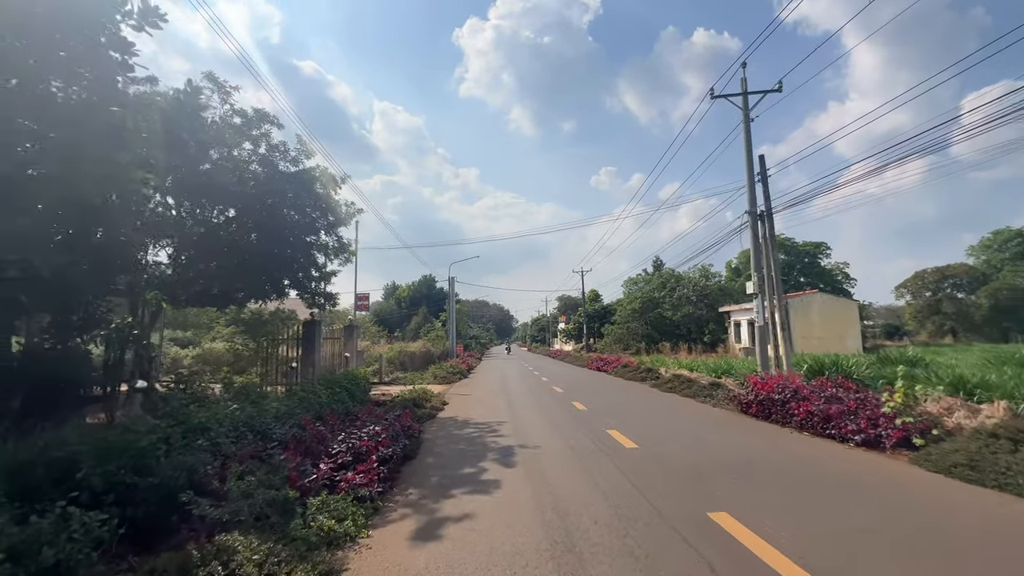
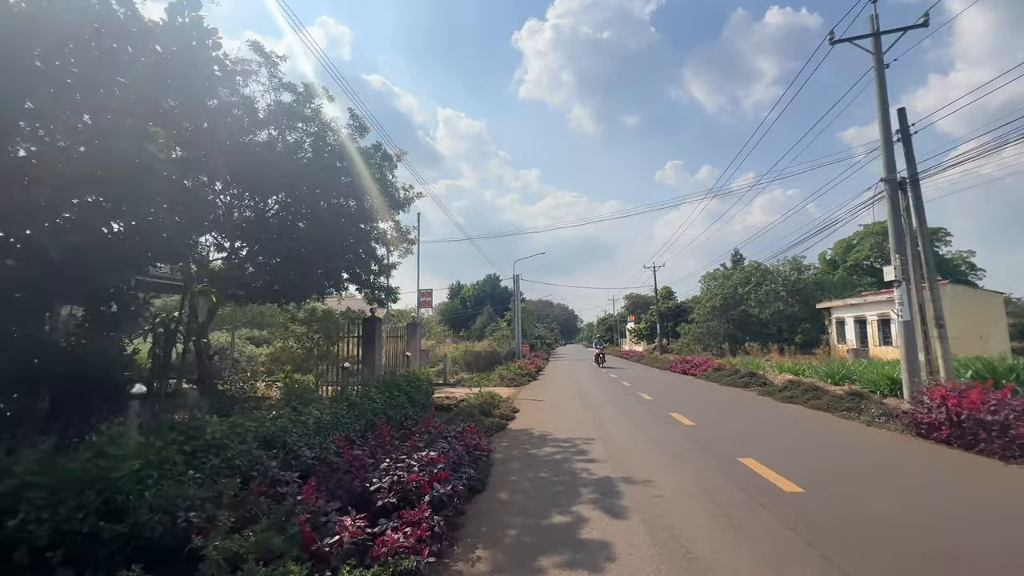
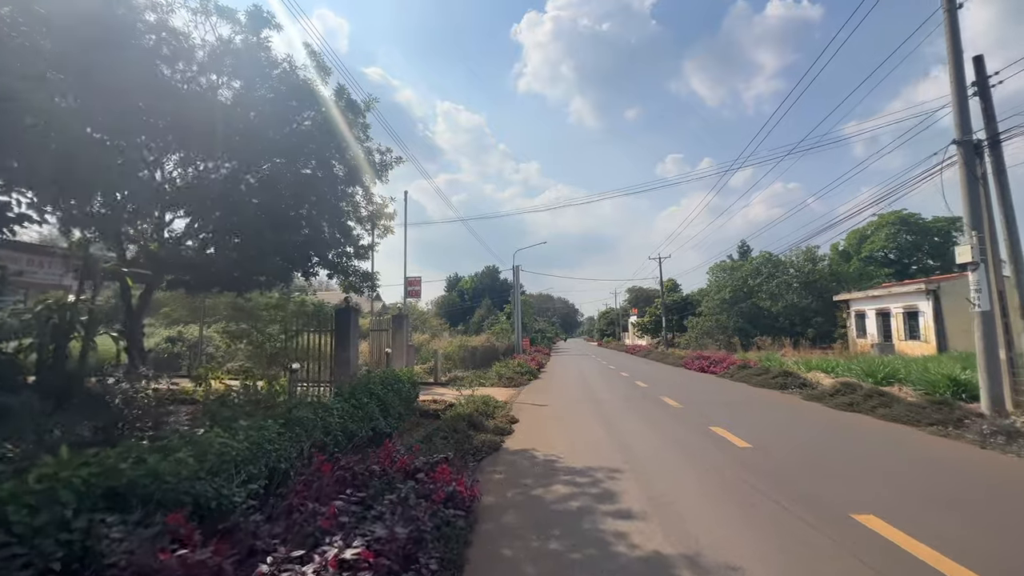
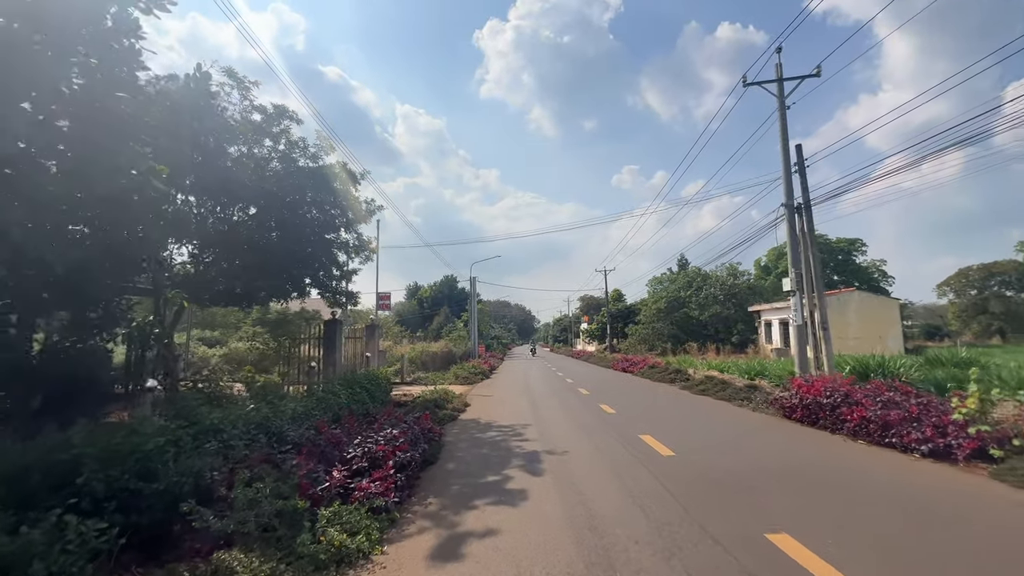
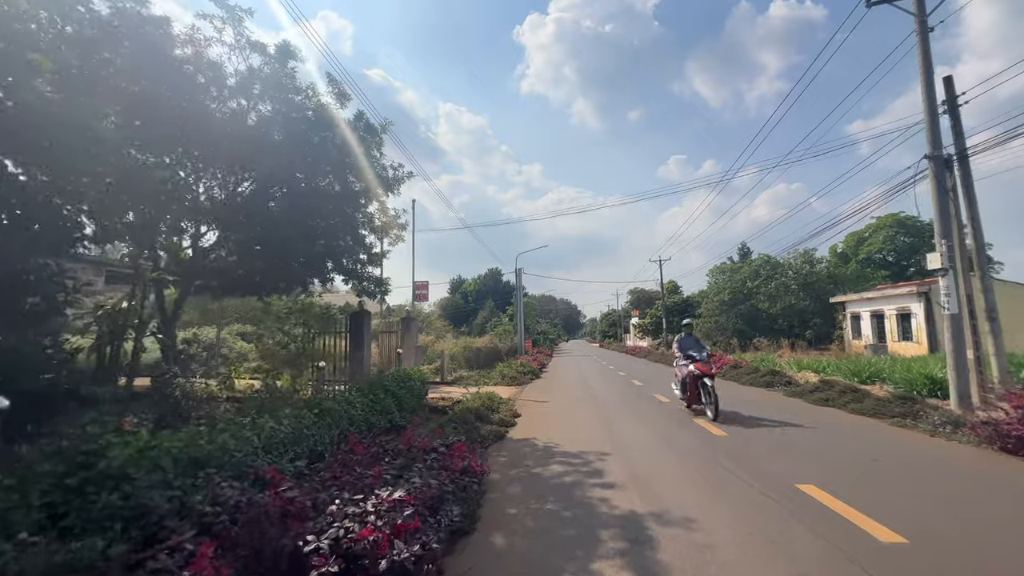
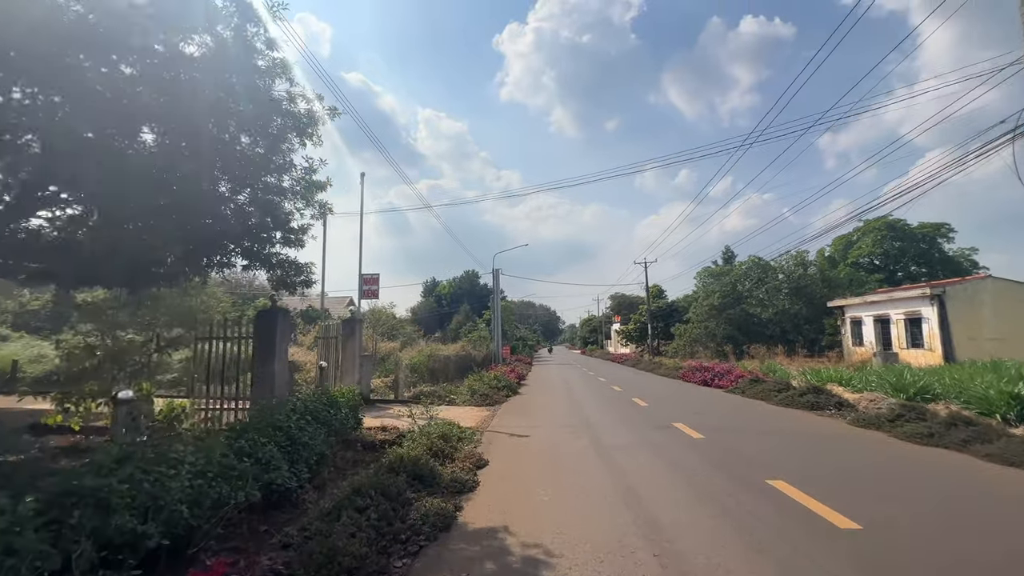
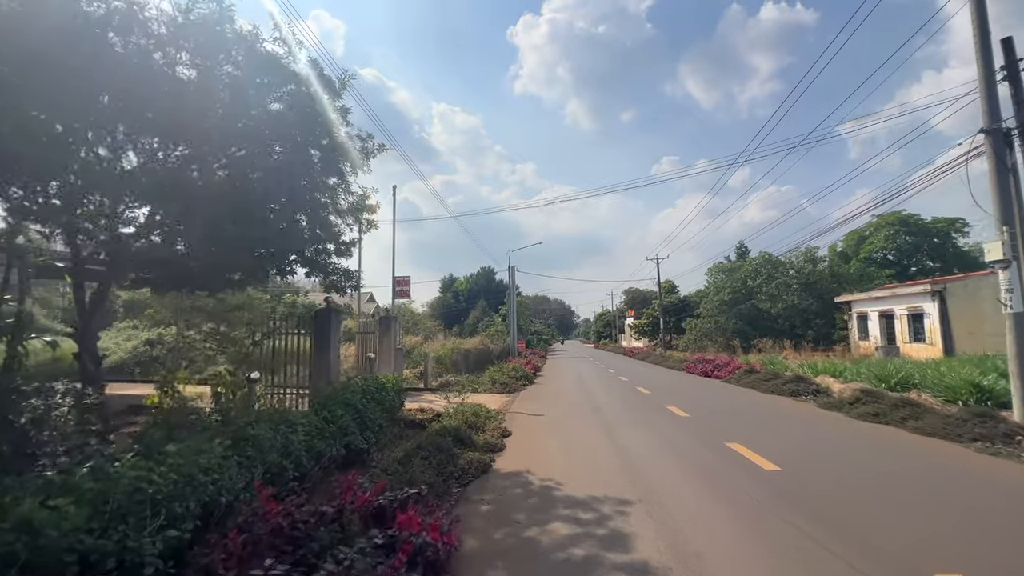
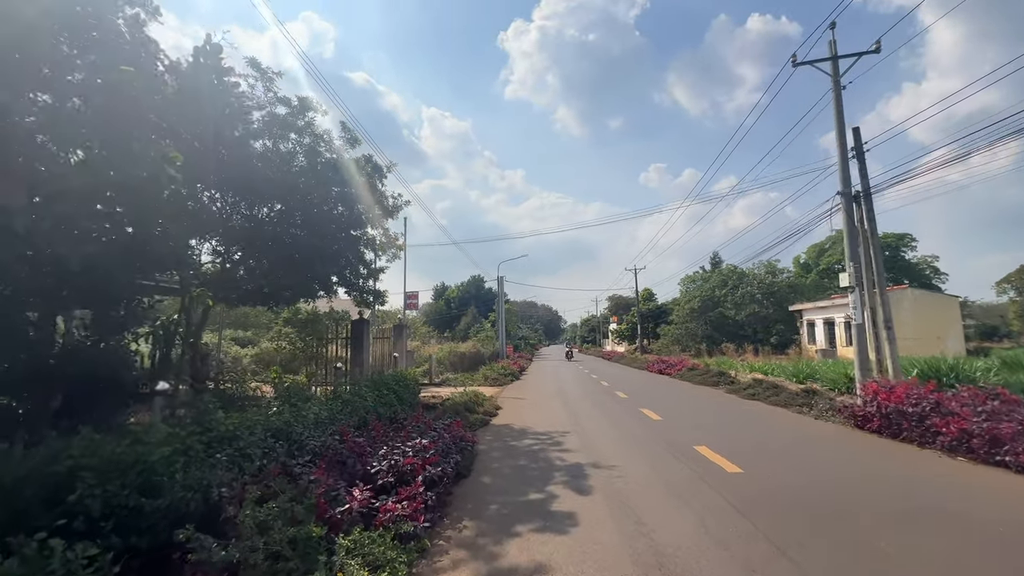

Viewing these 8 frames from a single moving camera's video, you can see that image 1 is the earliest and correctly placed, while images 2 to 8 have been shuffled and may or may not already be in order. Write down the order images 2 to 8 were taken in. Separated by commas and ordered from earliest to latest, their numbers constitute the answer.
4, 8, 2, 5, 3, 7, 6
